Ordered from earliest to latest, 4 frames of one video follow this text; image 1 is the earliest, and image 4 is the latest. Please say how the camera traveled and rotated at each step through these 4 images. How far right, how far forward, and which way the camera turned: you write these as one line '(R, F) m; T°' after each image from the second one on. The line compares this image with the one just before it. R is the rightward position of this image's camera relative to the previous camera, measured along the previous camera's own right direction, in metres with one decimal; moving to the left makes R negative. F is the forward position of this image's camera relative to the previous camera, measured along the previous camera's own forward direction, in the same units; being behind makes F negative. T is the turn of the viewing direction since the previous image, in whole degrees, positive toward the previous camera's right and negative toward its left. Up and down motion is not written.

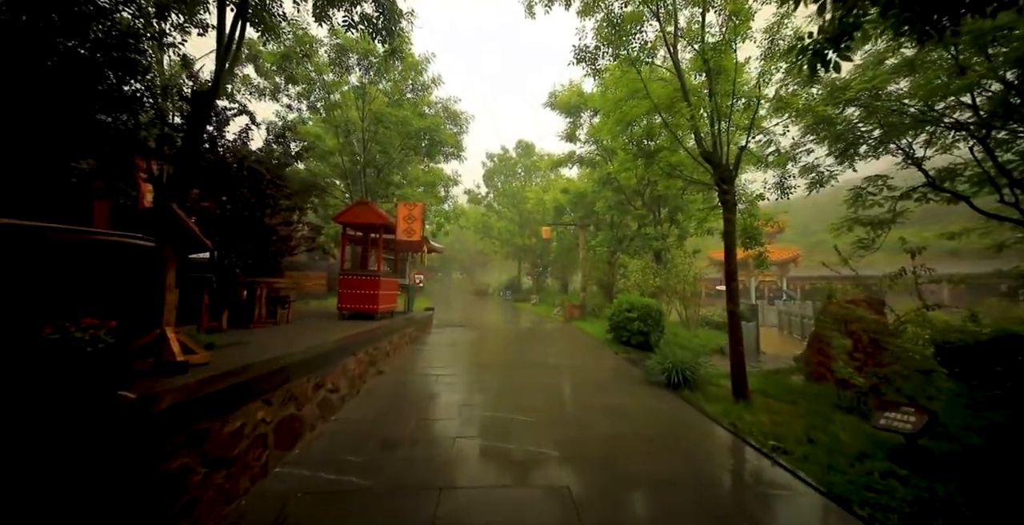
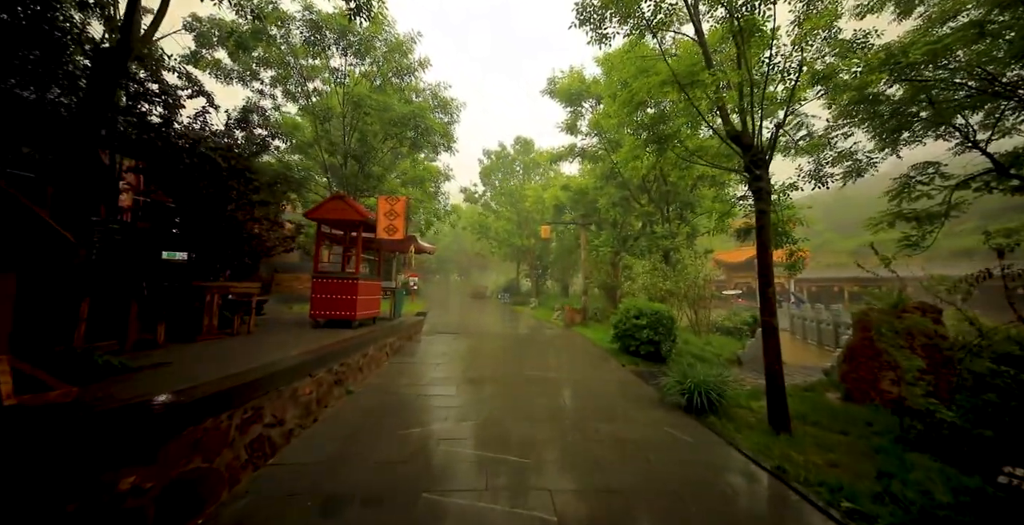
(+0.1, +0.9) m; 0°
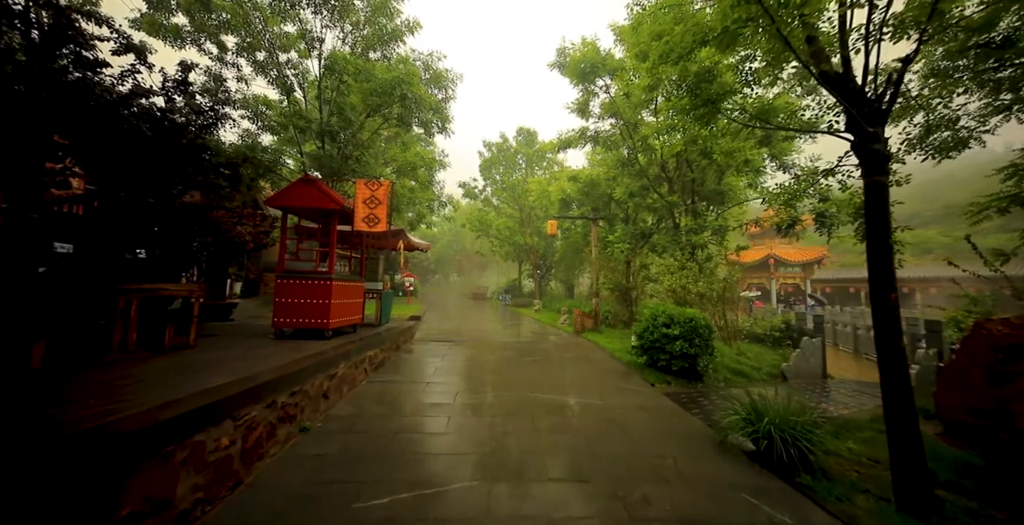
(-0.1, +1.3) m; 0°
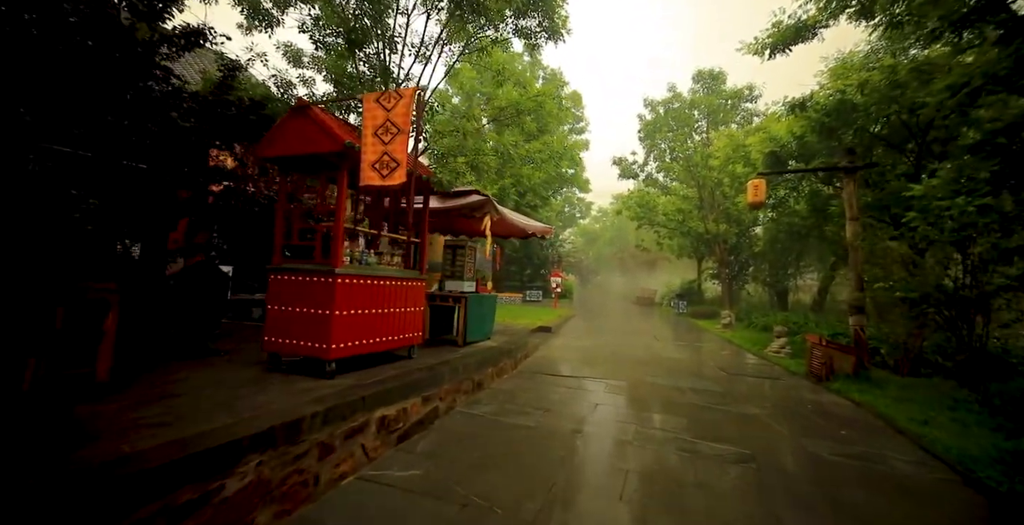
(0.0, +3.8) m; -23°
